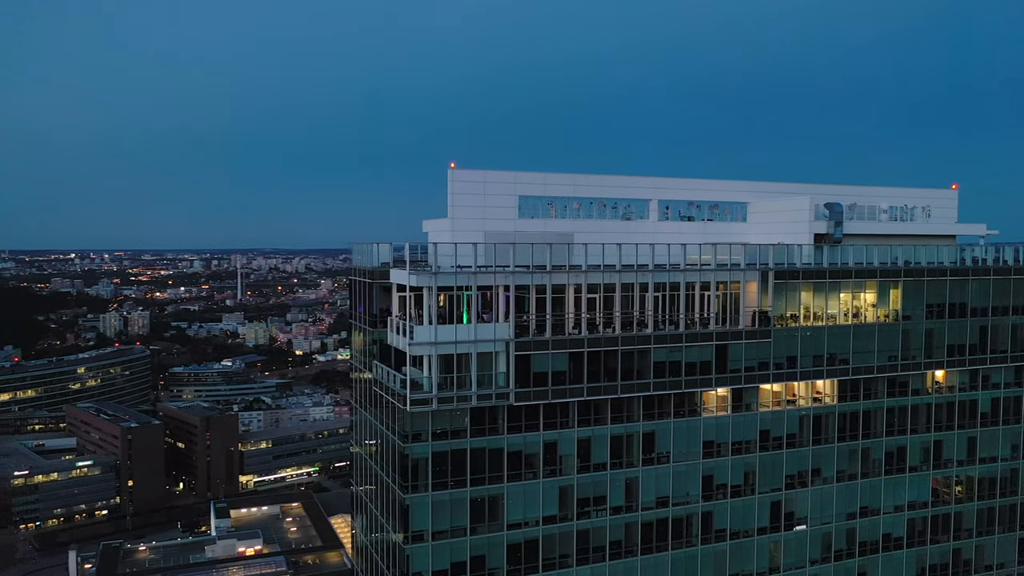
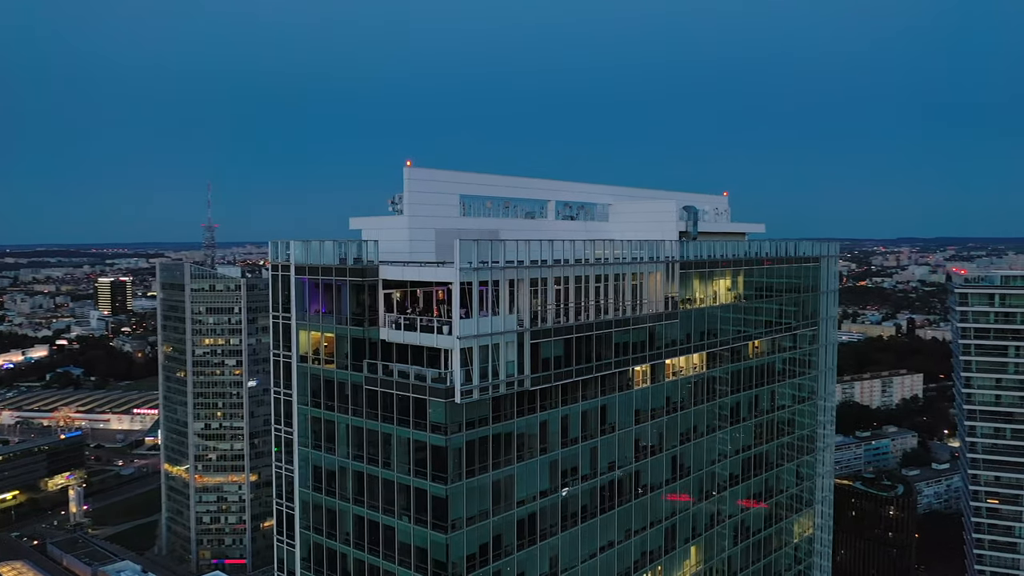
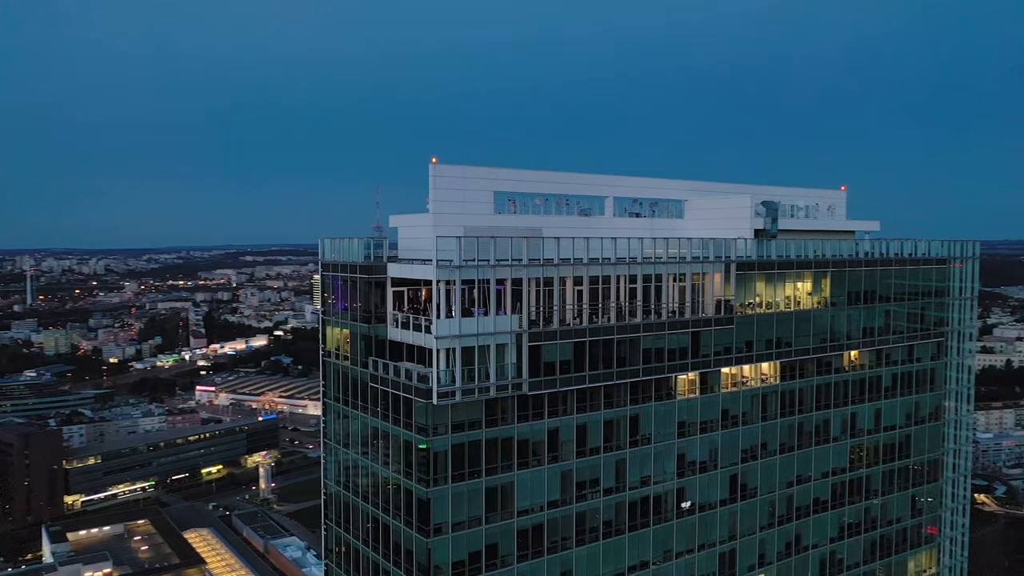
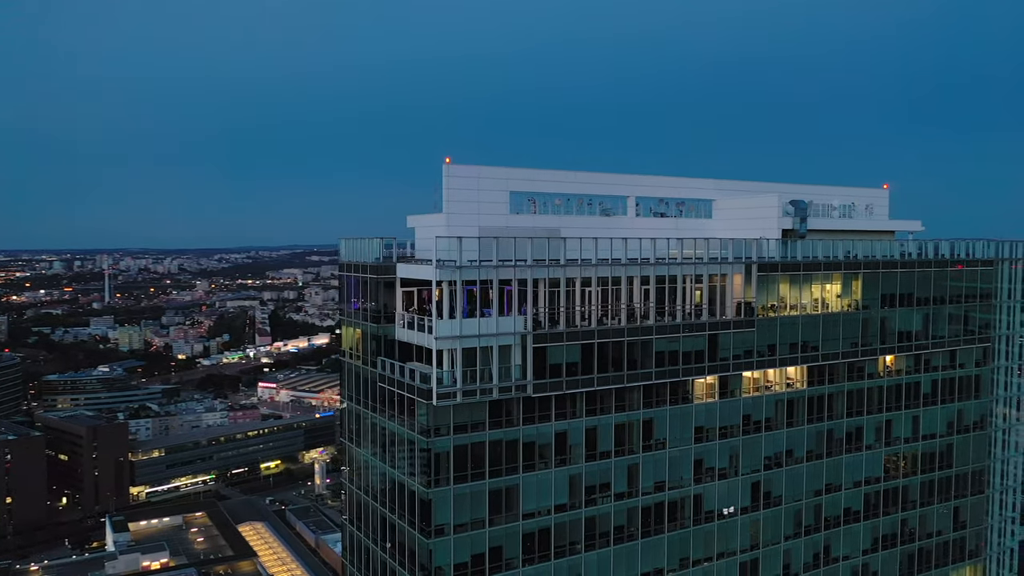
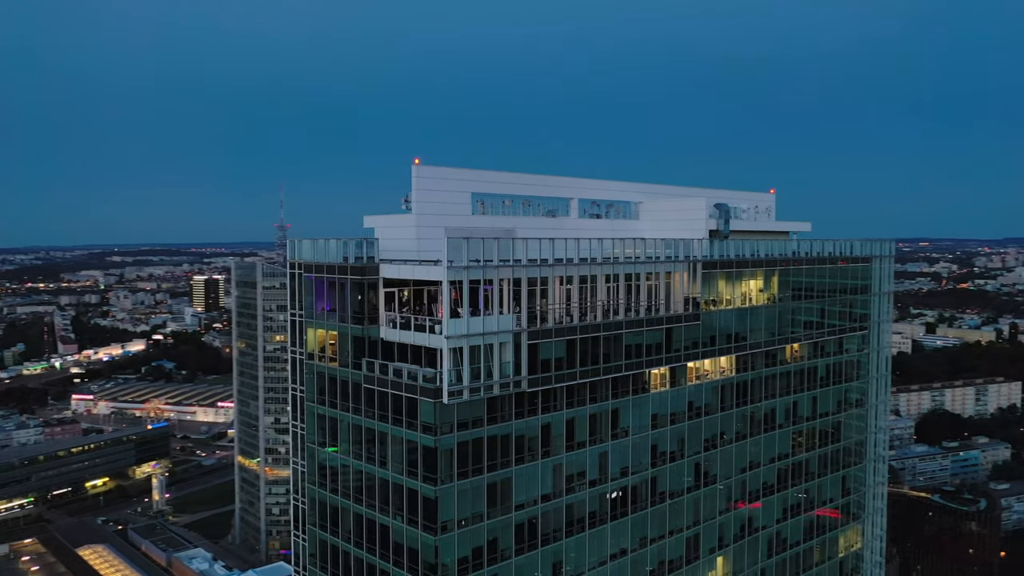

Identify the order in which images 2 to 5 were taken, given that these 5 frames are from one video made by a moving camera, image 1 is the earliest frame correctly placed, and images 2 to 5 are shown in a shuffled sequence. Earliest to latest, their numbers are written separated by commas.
4, 3, 5, 2
